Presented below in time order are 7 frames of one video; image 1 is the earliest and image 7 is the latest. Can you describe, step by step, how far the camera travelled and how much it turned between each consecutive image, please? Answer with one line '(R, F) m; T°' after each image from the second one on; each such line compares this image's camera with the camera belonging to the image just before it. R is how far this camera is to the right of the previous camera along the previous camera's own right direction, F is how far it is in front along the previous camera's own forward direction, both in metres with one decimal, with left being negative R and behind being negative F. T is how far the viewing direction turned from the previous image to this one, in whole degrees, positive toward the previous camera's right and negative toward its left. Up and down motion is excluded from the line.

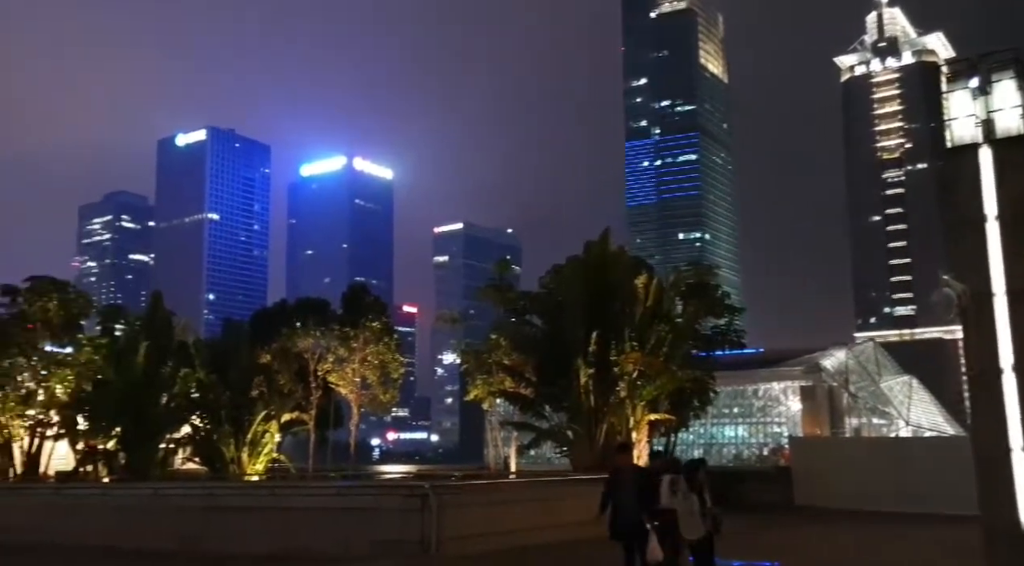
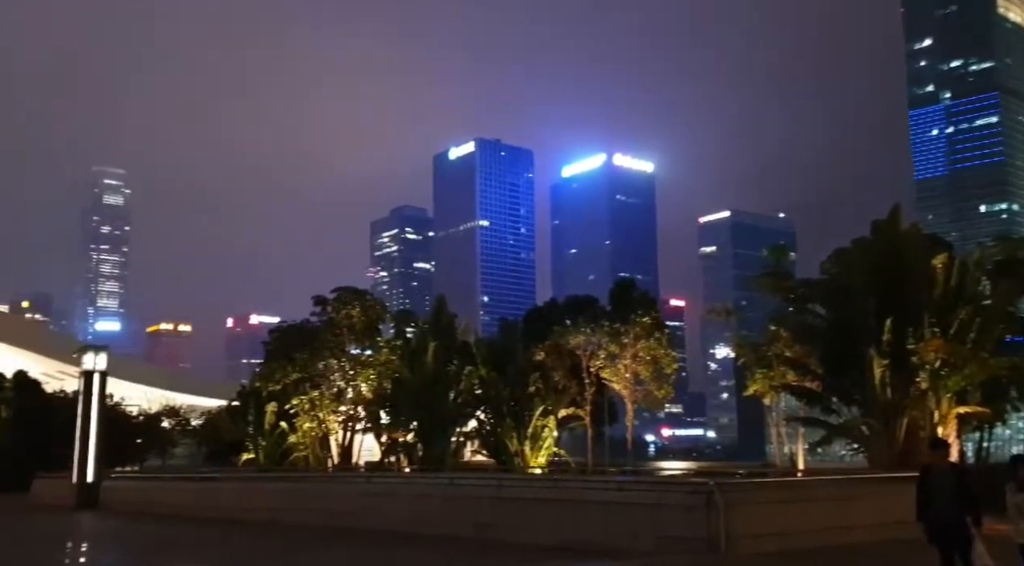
(-0.4, 0.0) m; -15°
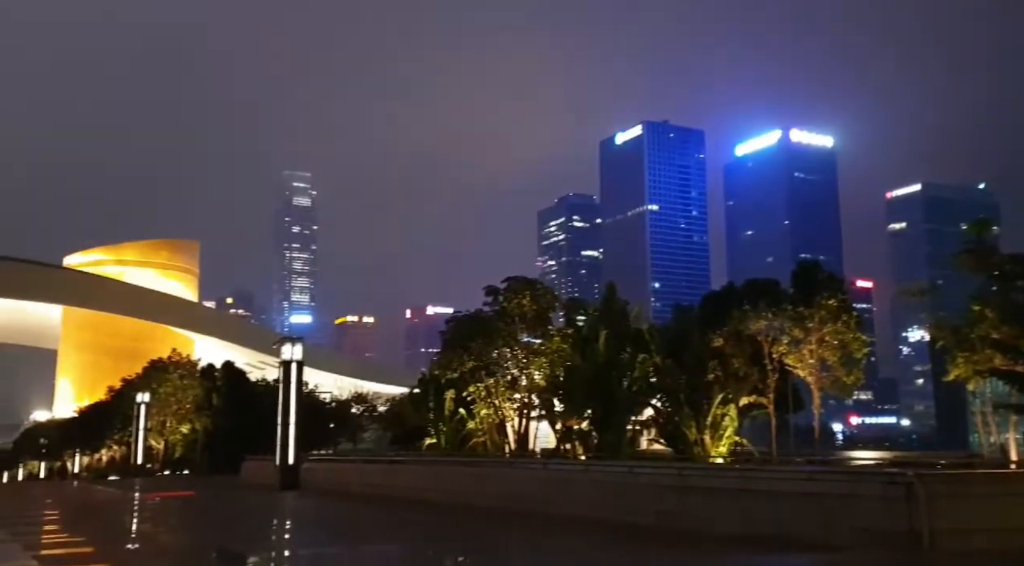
(-0.2, +0.4) m; -10°
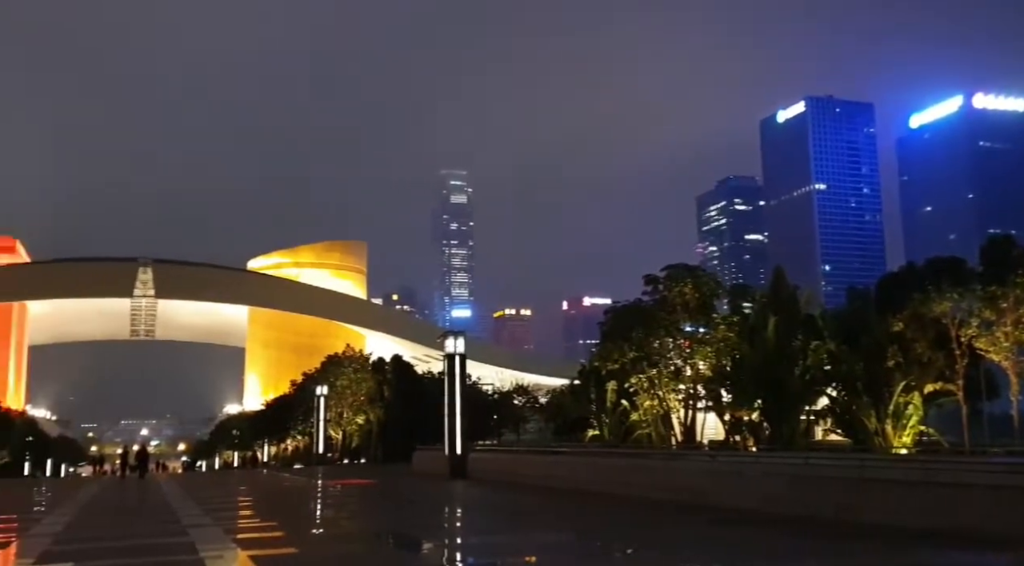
(-0.3, +0.2) m; -9°
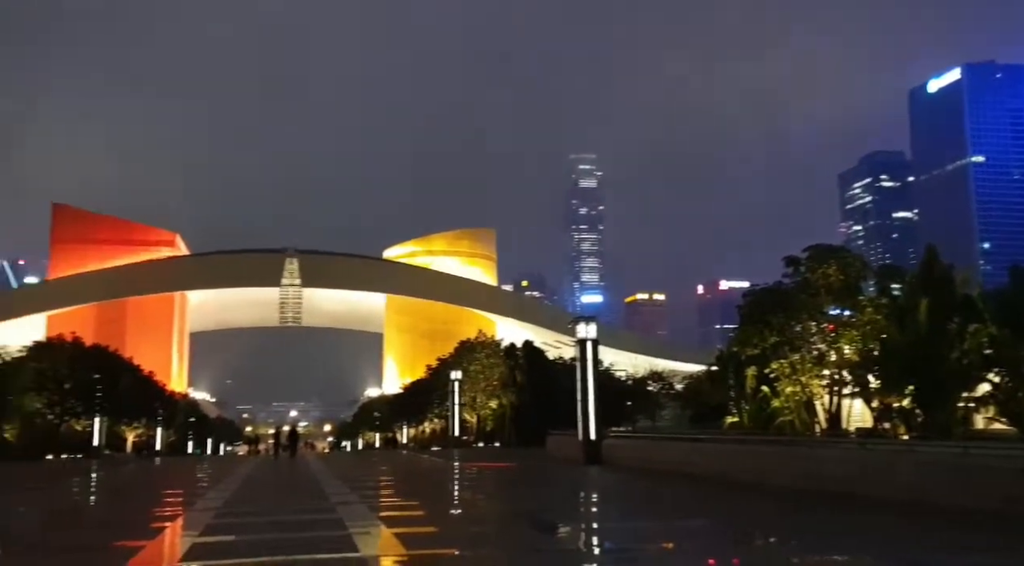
(-0.2, +0.4) m; -7°
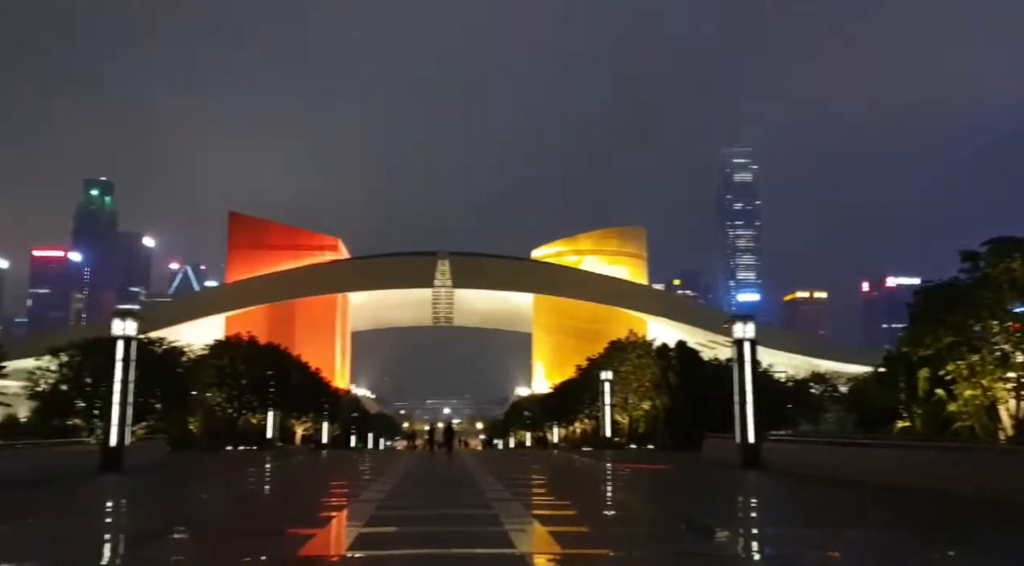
(-0.2, +0.6) m; -9°
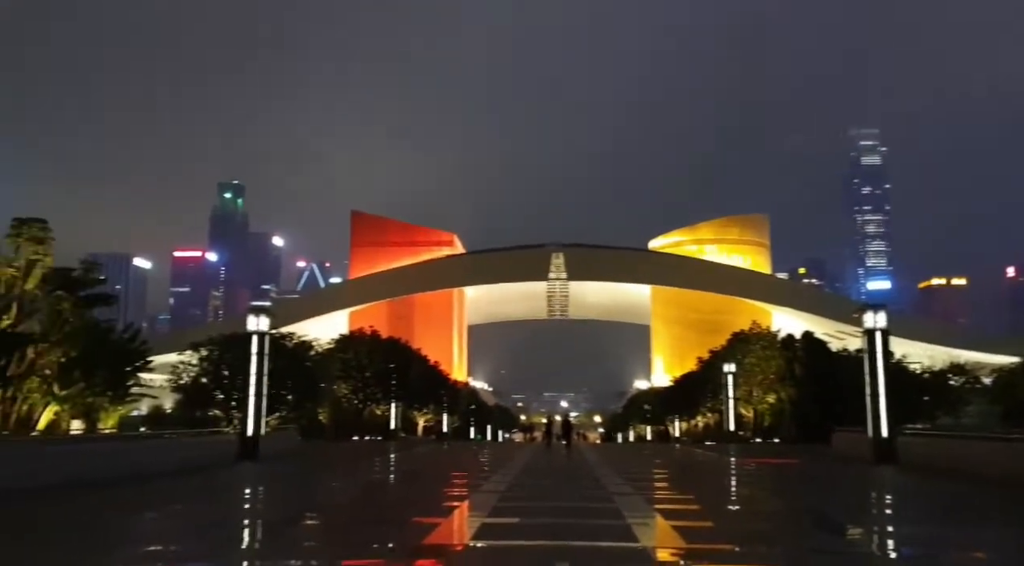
(-0.2, +0.5) m; -7°
